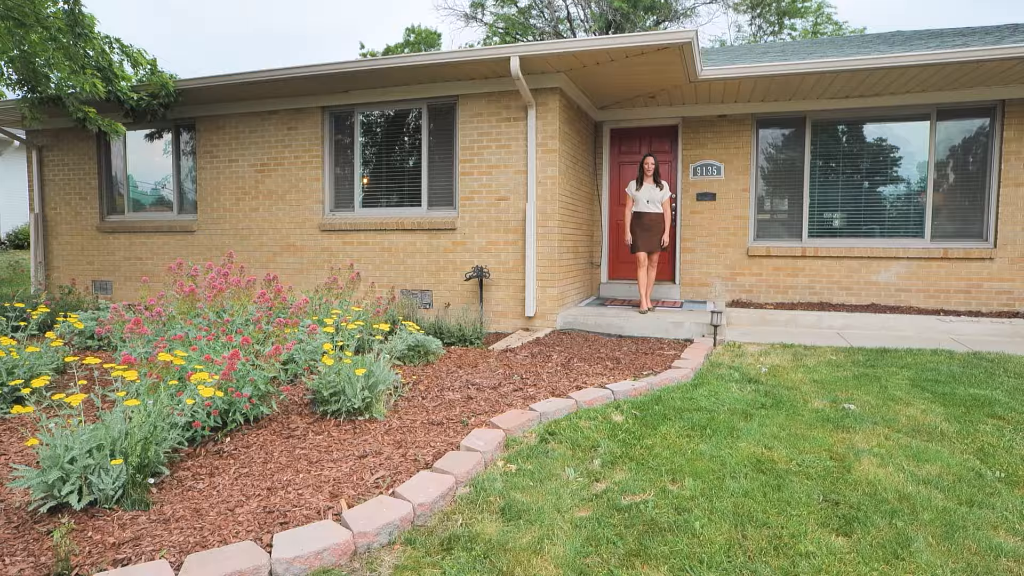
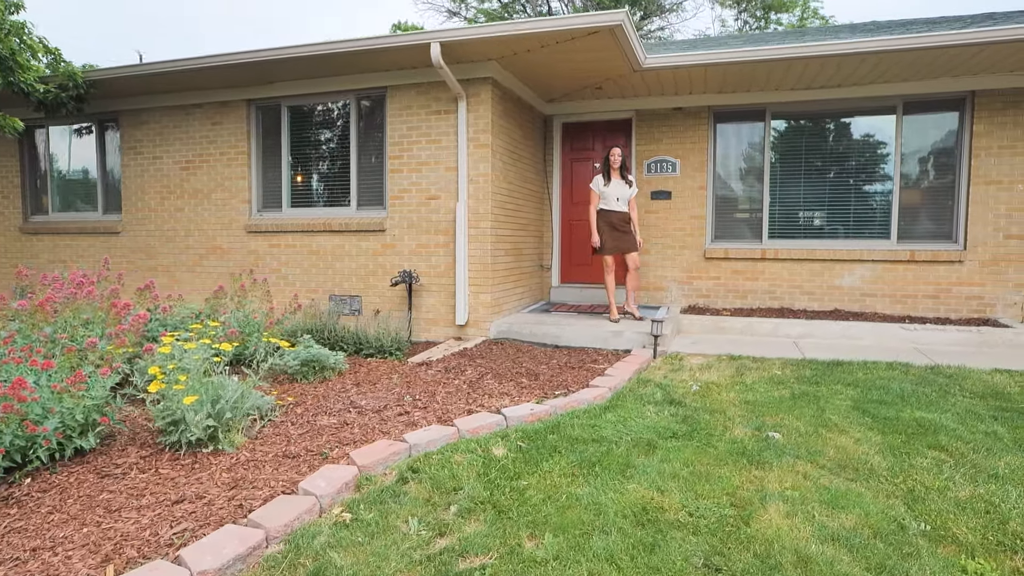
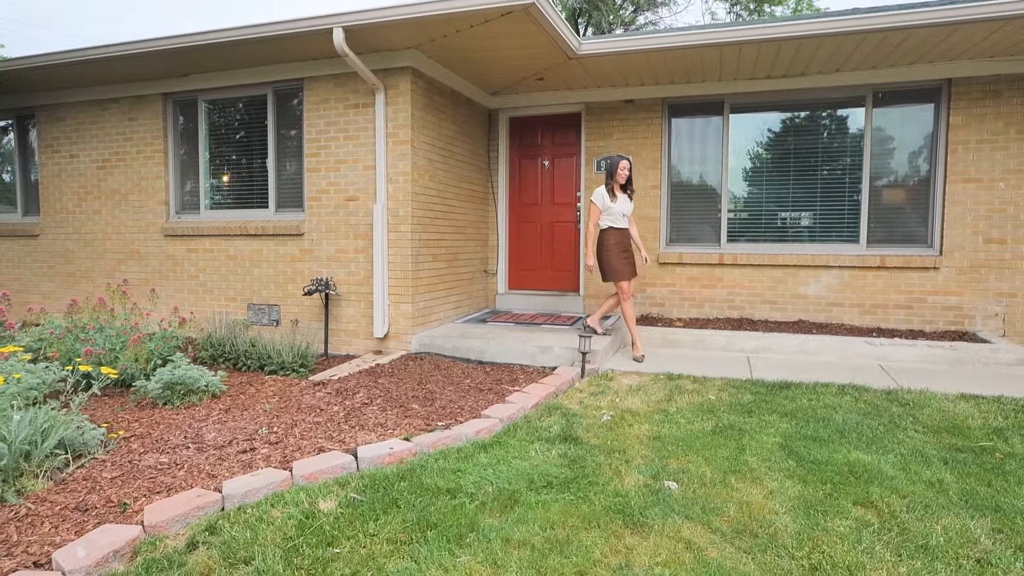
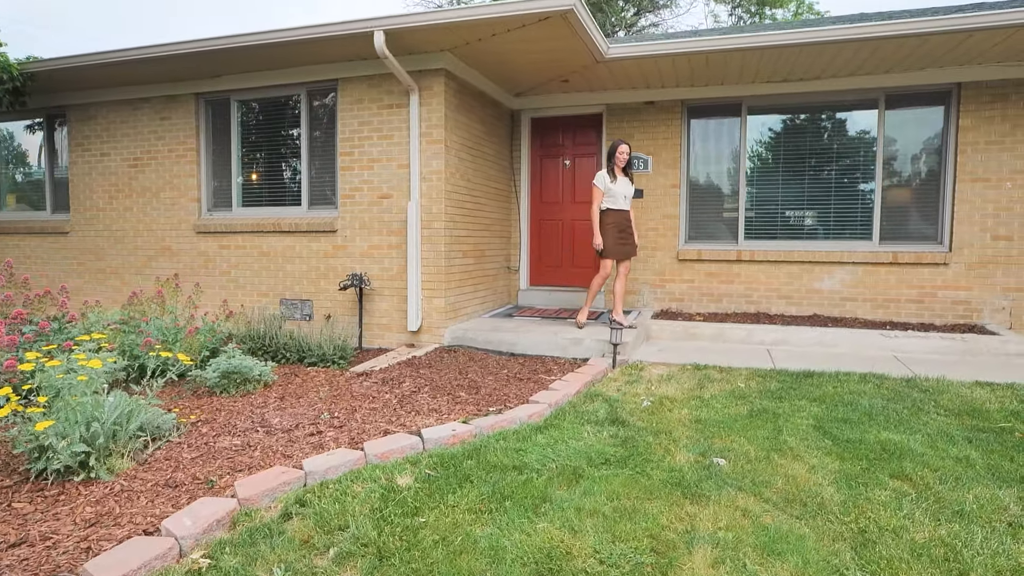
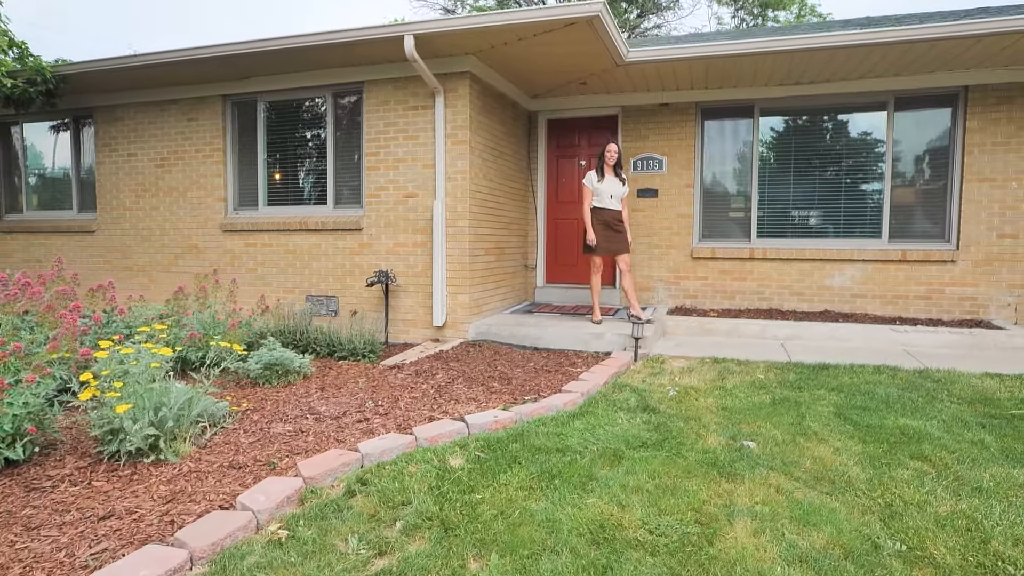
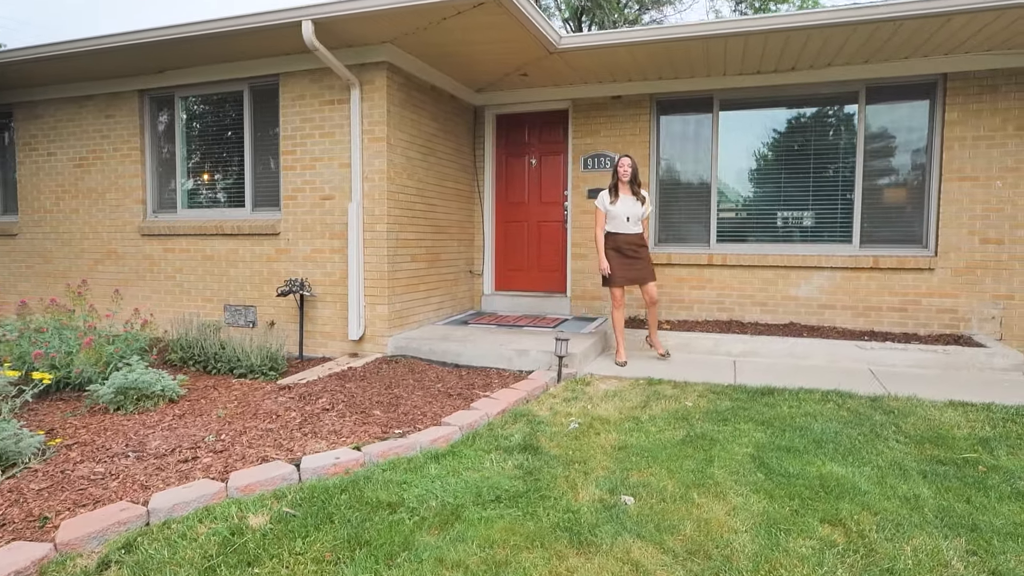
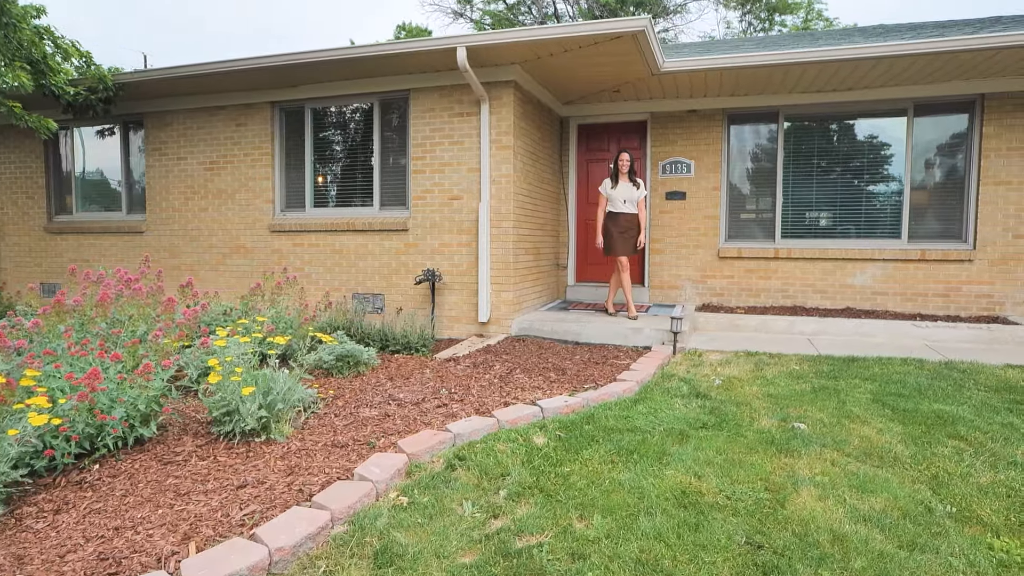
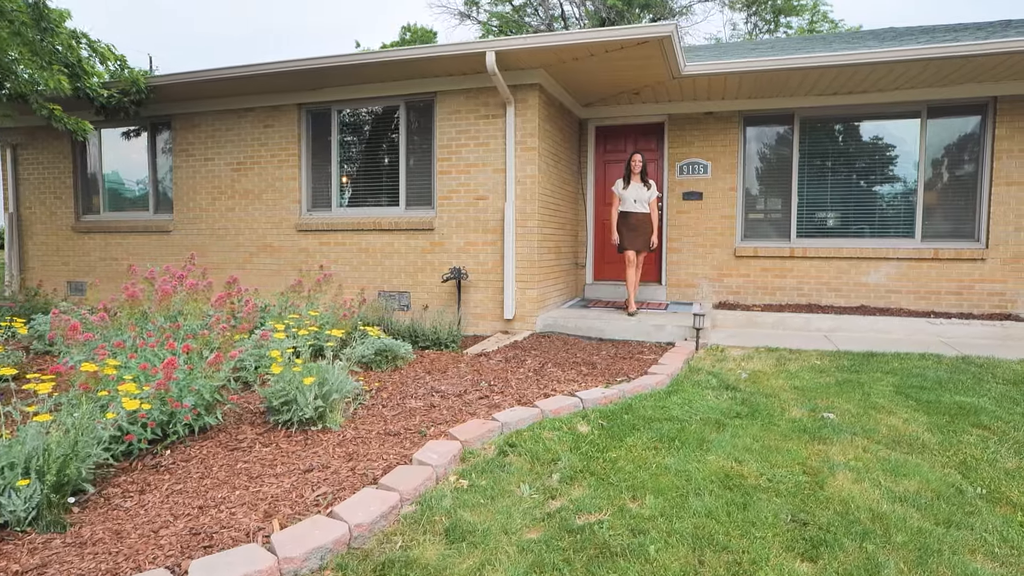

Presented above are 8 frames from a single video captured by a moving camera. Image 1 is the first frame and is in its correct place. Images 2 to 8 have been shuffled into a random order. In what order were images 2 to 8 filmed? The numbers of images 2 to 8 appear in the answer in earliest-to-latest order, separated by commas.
8, 7, 2, 5, 4, 3, 6
